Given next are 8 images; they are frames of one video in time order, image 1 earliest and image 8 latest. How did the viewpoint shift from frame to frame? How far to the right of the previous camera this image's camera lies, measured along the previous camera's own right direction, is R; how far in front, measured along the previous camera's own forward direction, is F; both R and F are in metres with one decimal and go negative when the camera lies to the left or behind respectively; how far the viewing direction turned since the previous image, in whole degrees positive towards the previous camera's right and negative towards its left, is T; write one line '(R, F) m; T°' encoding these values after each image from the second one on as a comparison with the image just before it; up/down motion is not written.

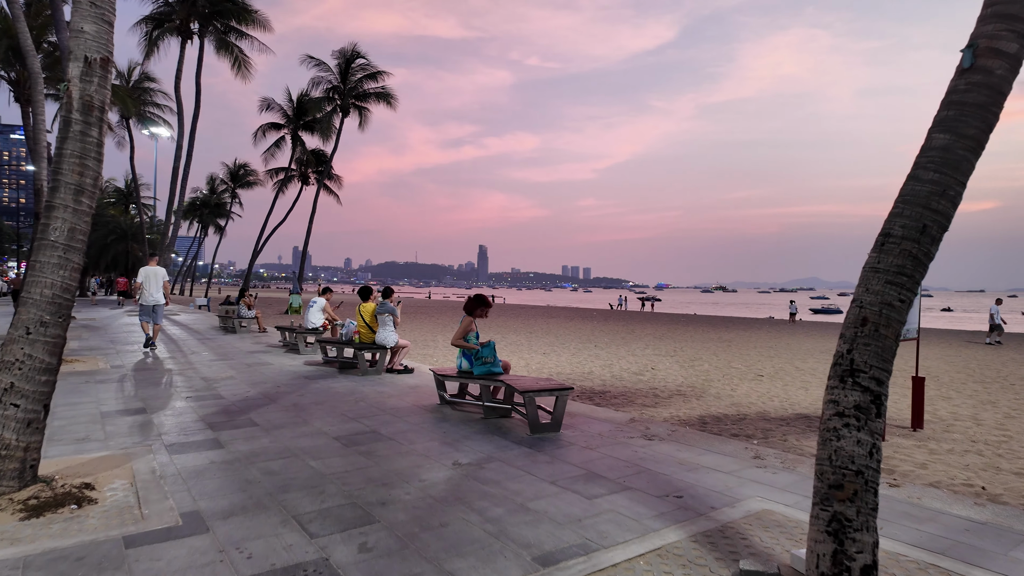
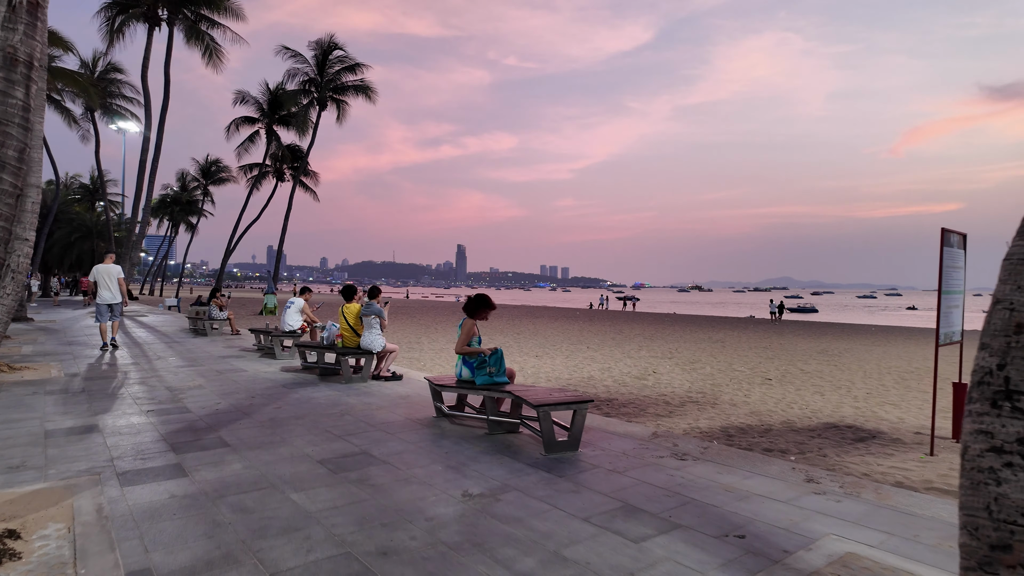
(-0.3, +0.7) m; +2°
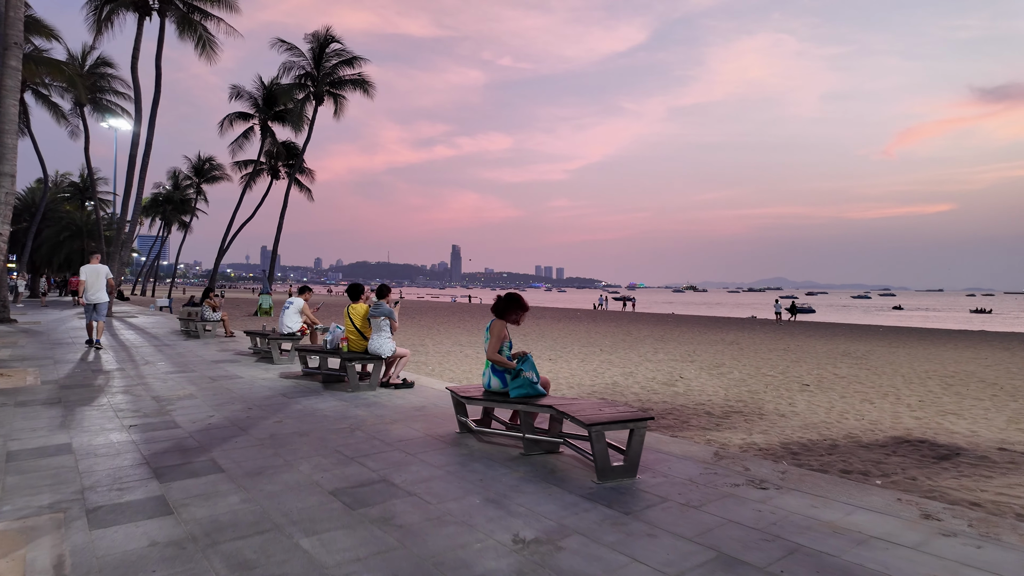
(-0.4, +0.7) m; +1°
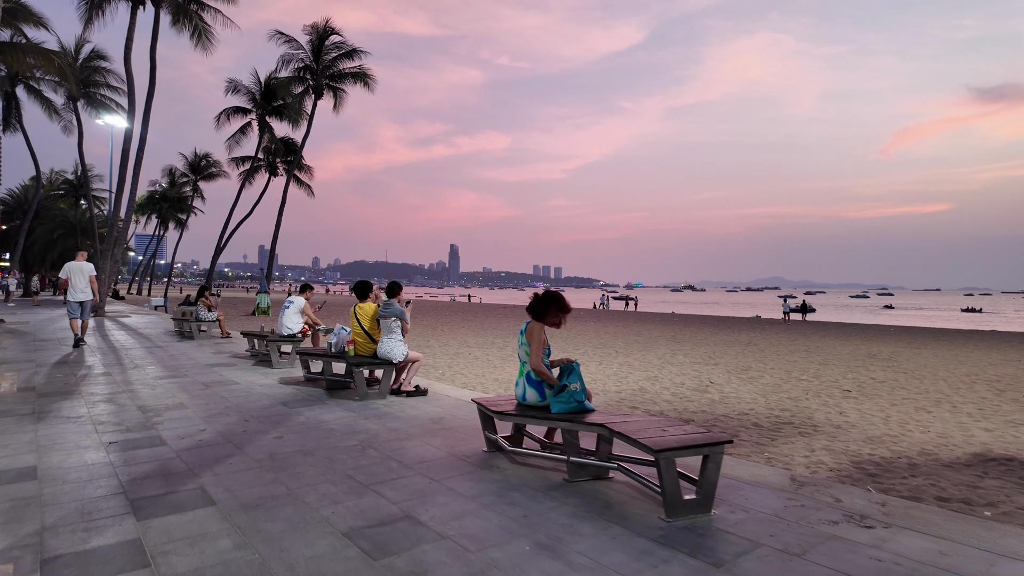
(-0.3, +0.7) m; 0°
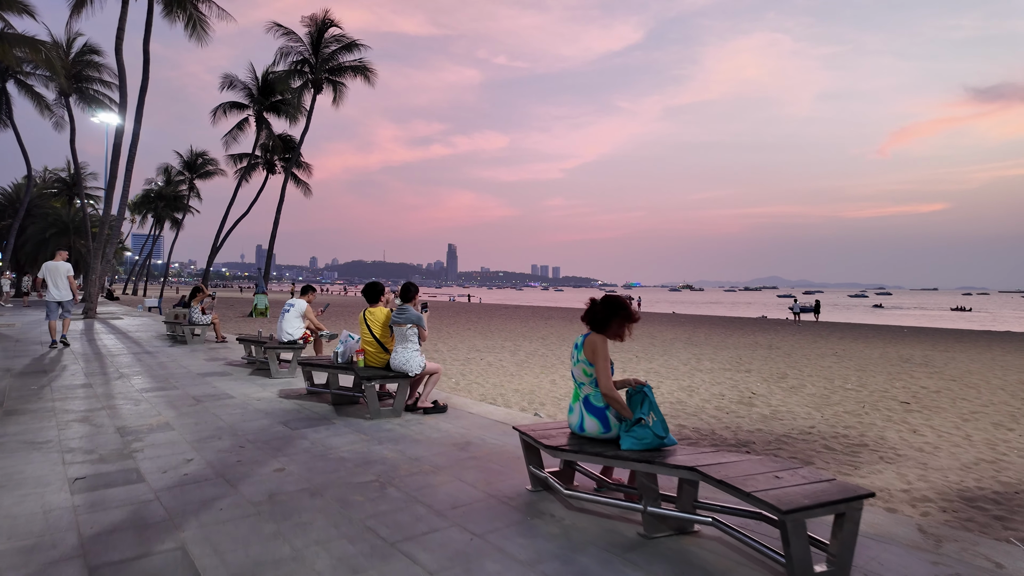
(-0.3, +0.8) m; 0°
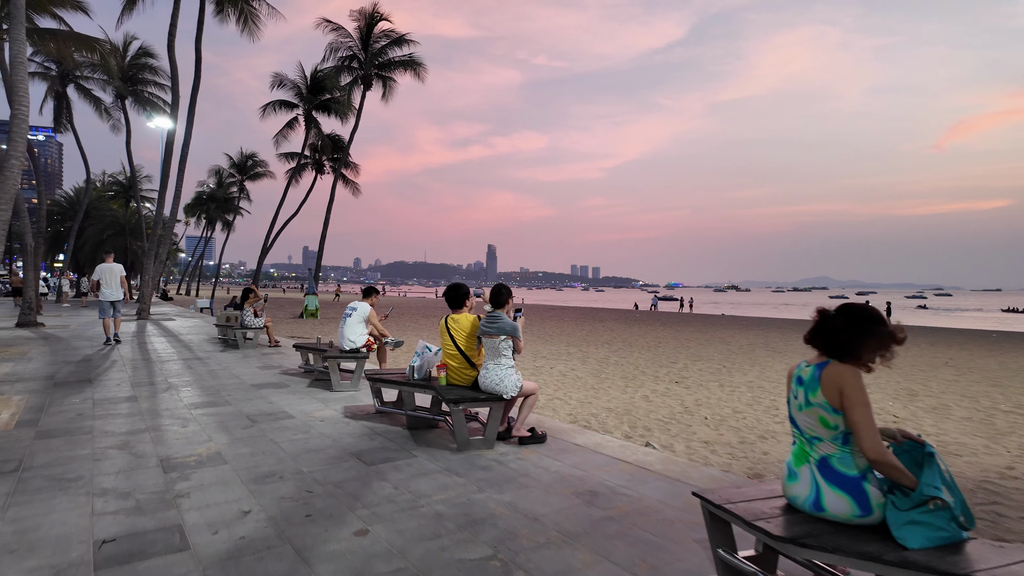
(-0.6, +1.1) m; -4°
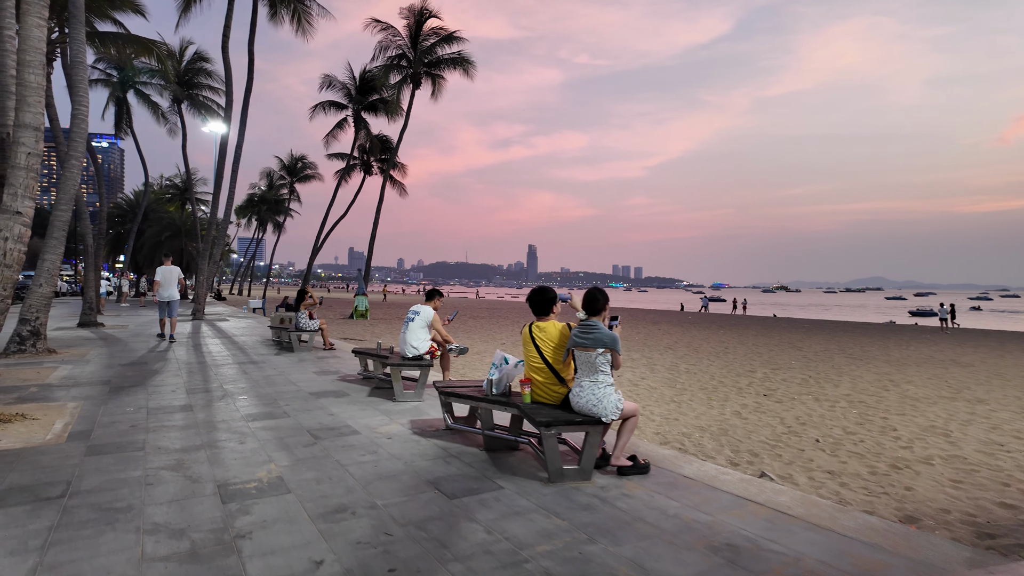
(-0.4, +0.7) m; -4°
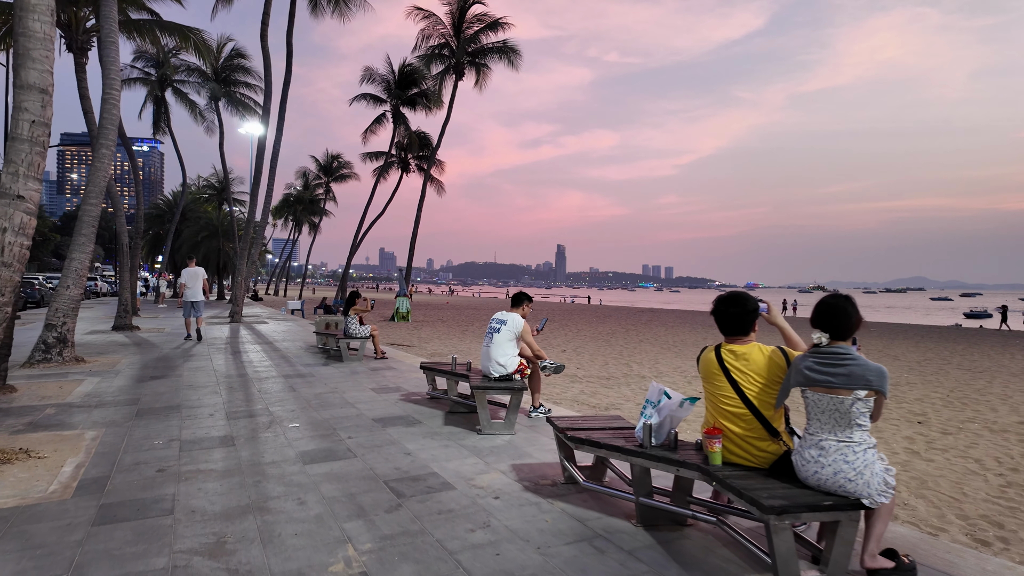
(-0.8, +1.4) m; -3°
